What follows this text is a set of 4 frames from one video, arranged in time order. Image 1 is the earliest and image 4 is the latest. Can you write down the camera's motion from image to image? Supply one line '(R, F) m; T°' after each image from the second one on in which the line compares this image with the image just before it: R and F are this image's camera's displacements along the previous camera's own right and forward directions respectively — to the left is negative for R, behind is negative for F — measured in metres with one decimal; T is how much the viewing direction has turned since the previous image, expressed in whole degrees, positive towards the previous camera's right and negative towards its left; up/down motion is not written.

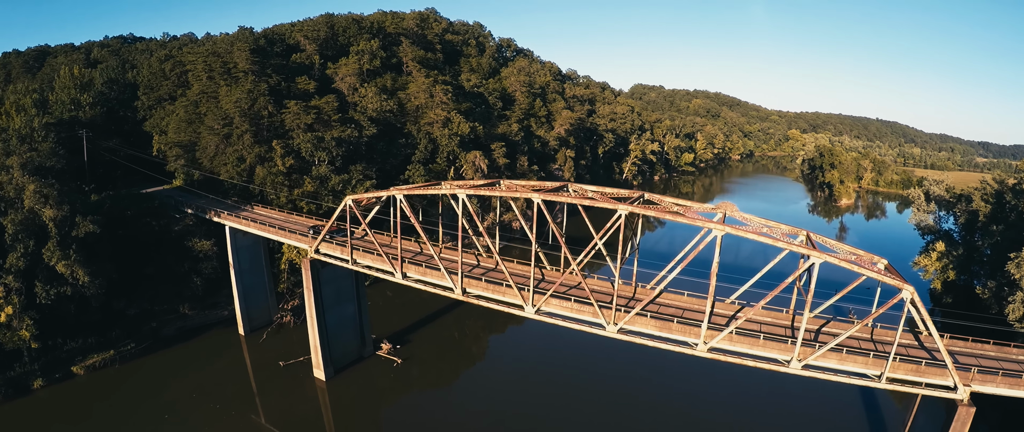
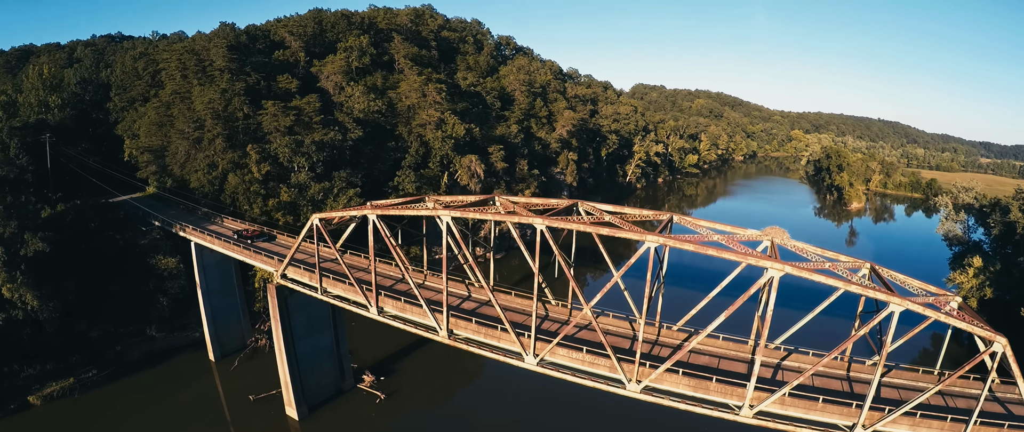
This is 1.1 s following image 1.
(+0.1, +3.5) m; 0°
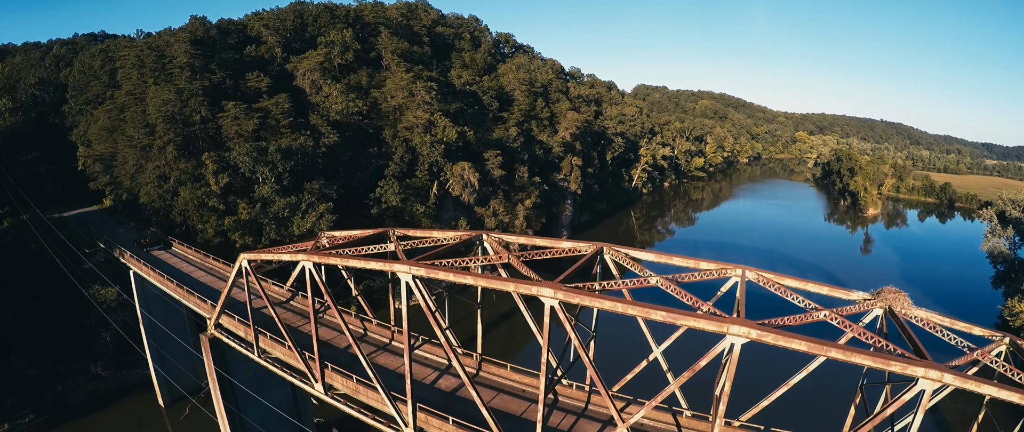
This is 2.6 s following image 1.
(+0.1, +4.9) m; 0°
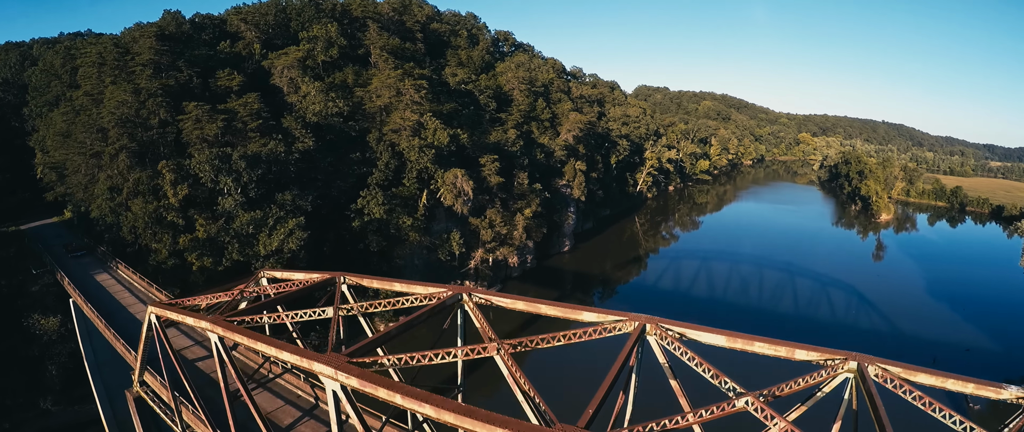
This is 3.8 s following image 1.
(+0.1, +3.6) m; 0°
